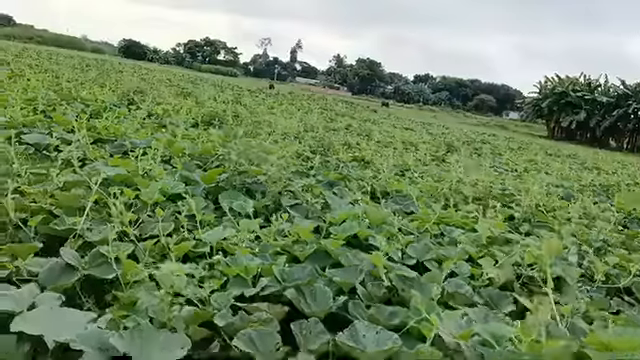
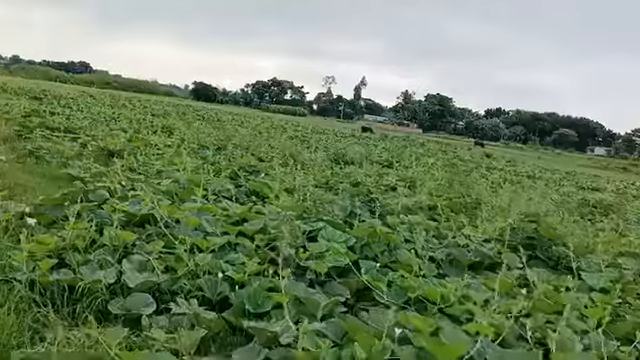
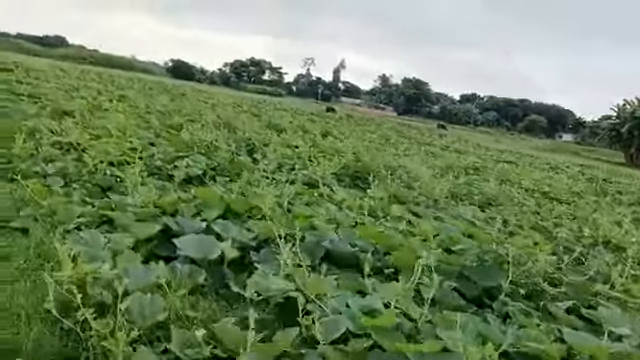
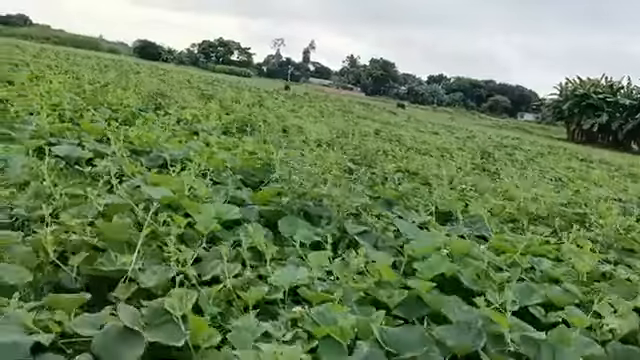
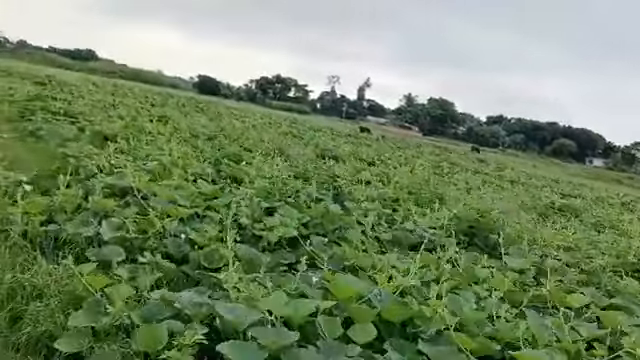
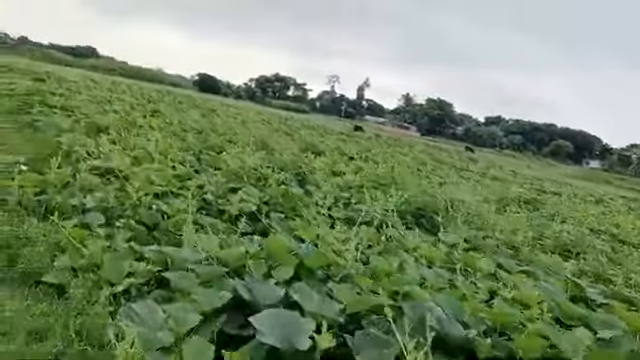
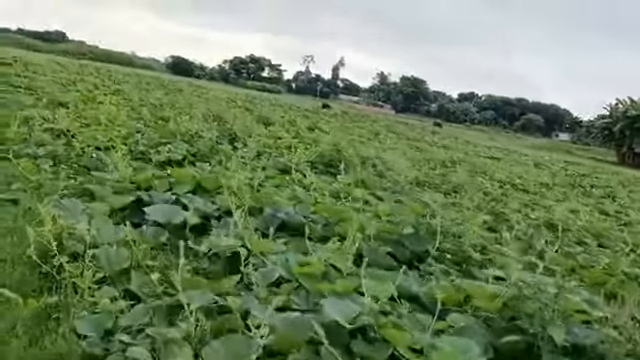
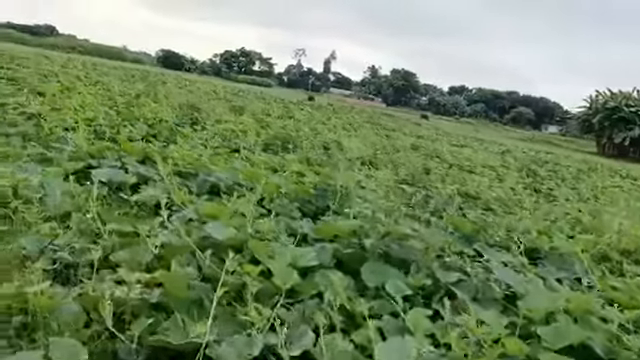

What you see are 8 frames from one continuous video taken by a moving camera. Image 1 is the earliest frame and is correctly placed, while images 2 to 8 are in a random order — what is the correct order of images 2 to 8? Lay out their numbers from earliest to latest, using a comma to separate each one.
4, 8, 7, 3, 6, 5, 2
